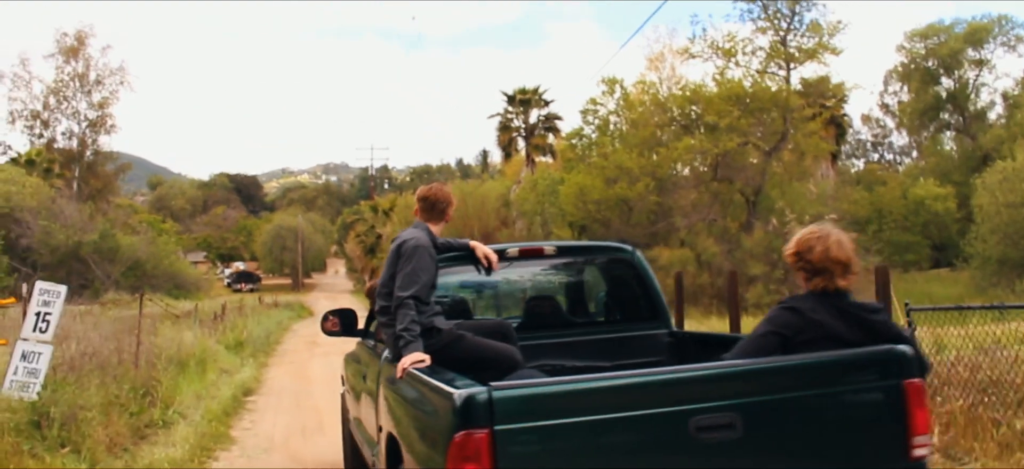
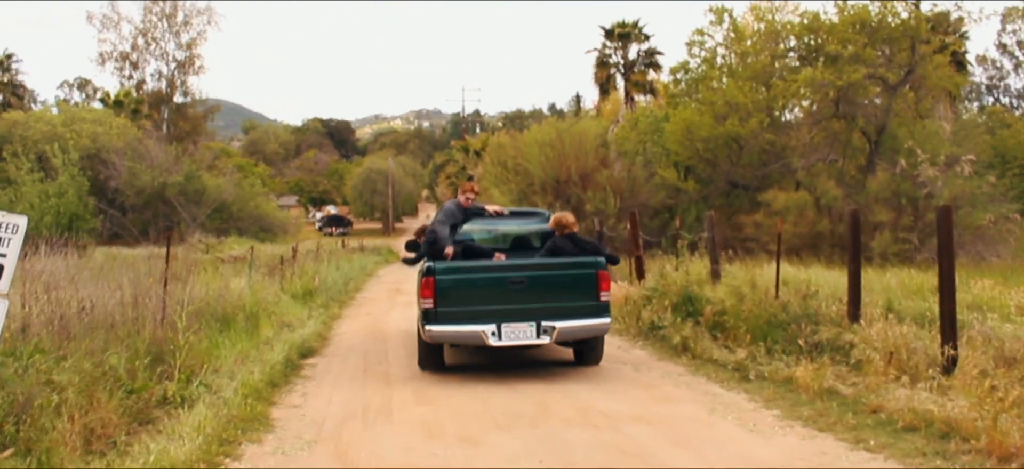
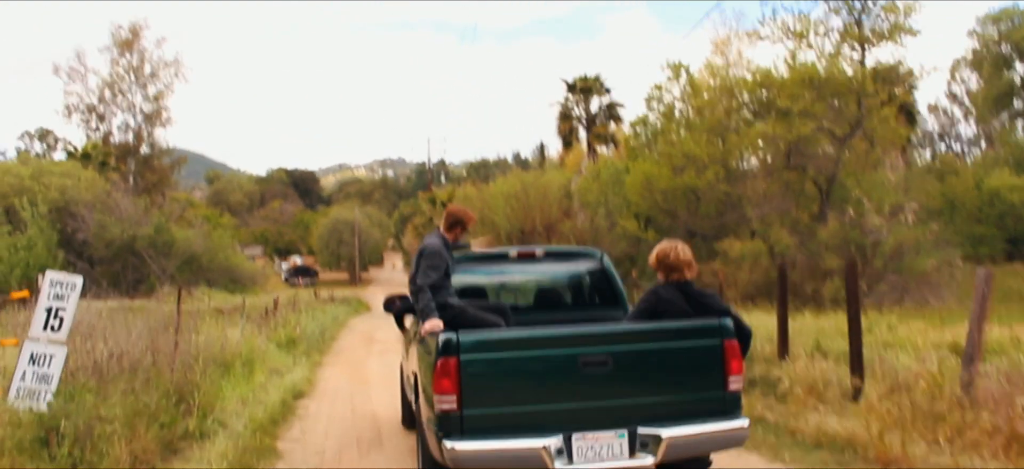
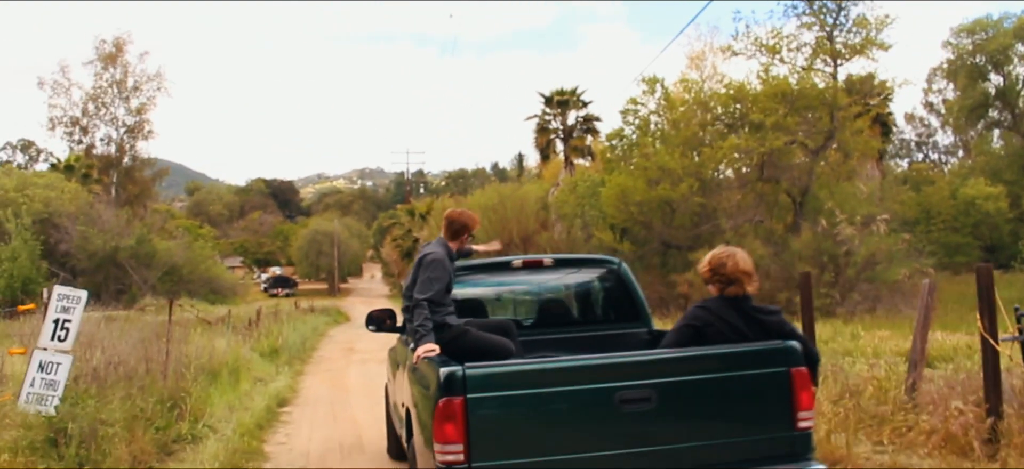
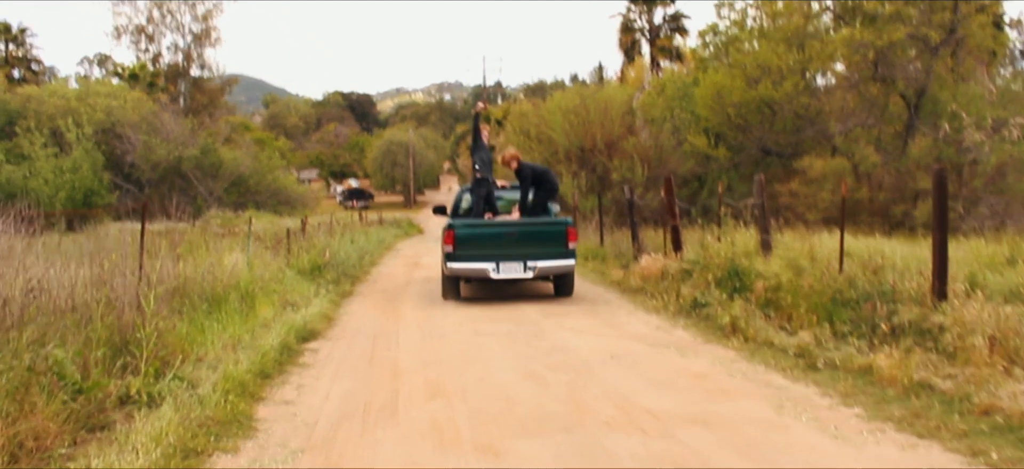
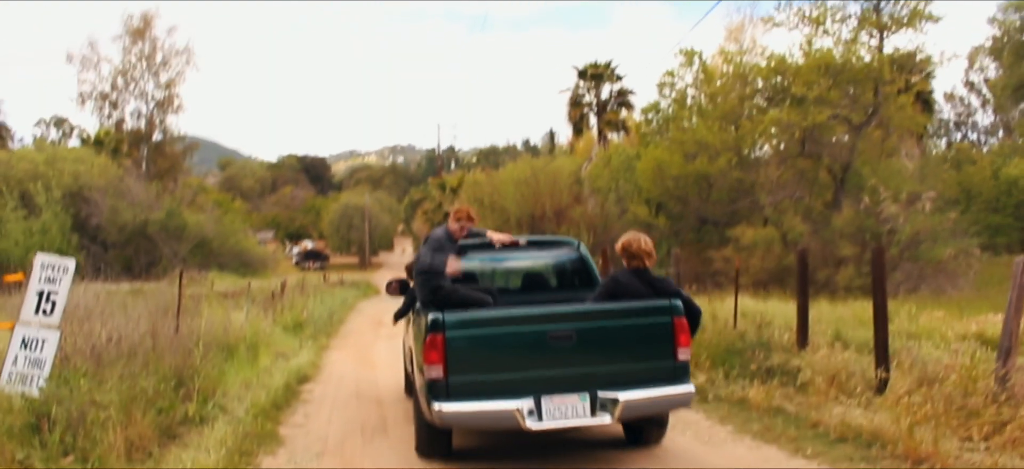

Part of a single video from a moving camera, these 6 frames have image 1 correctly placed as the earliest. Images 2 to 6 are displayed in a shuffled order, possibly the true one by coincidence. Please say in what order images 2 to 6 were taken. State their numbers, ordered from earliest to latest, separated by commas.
4, 3, 6, 2, 5
